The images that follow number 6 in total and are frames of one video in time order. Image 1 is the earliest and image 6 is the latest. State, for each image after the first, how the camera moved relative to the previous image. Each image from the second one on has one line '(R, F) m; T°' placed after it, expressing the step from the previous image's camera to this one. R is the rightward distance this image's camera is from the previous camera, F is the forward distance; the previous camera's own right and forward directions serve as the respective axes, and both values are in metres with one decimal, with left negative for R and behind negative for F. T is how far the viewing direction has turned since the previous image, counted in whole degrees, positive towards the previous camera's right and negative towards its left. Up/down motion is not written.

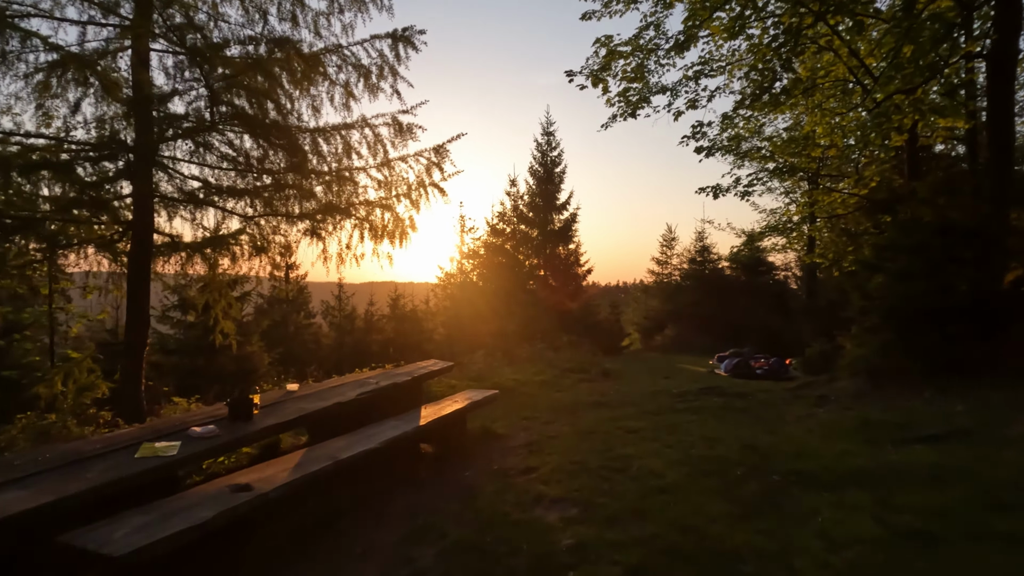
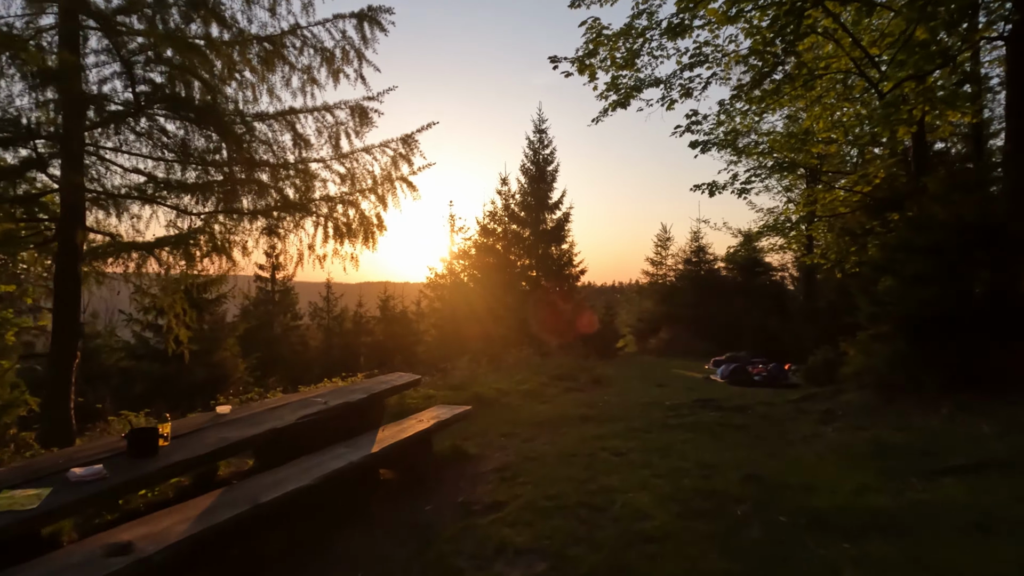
(+0.2, +0.7) m; 0°
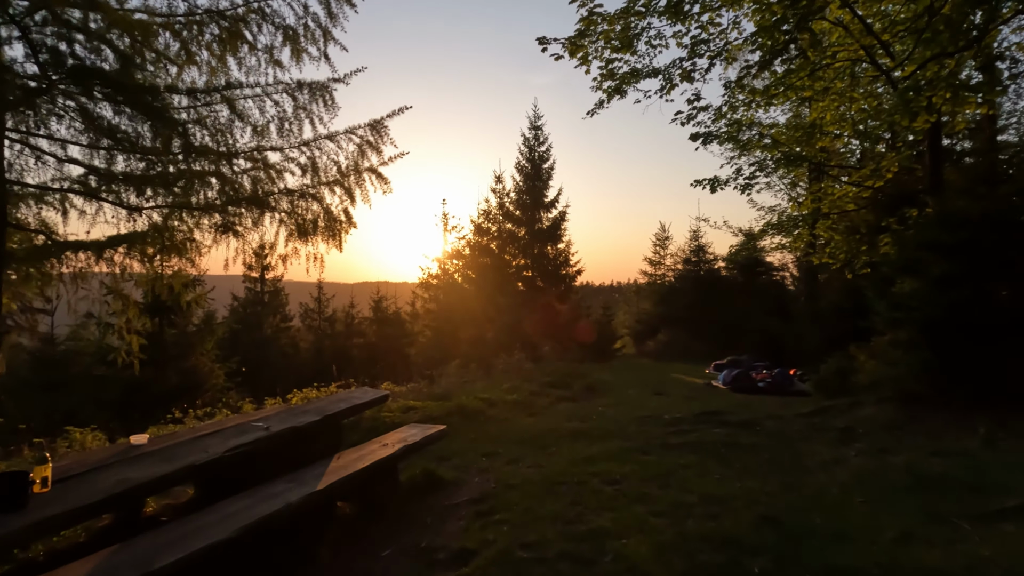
(+0.2, +0.7) m; 0°
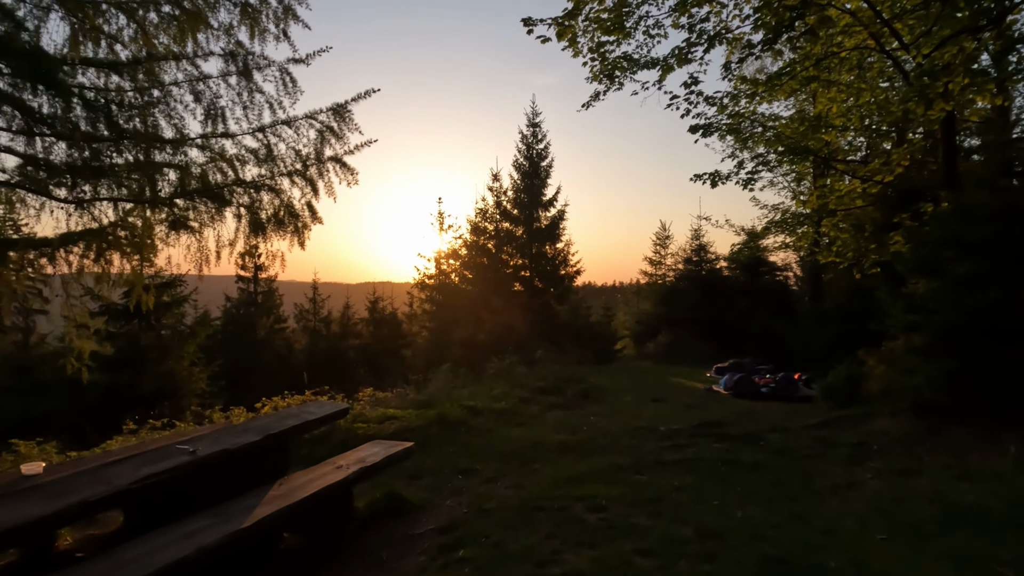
(+0.2, +0.6) m; 0°
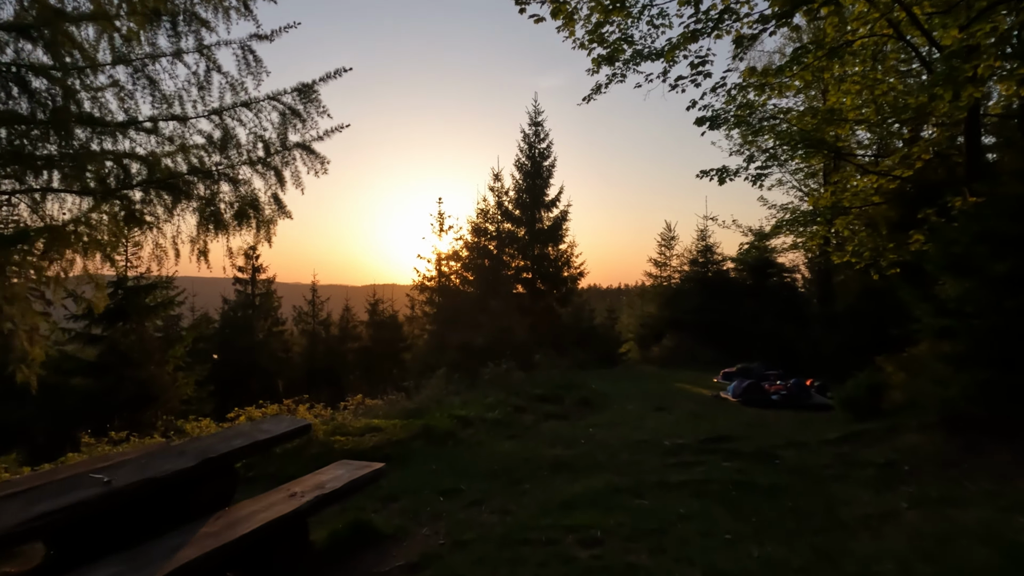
(+0.1, +0.6) m; 0°
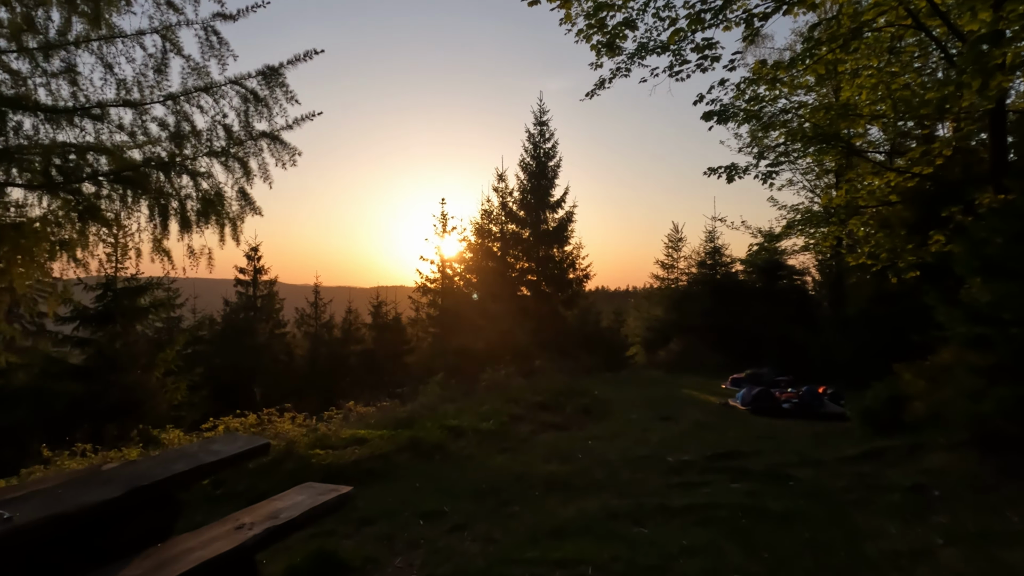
(+0.1, +0.5) m; -1°
